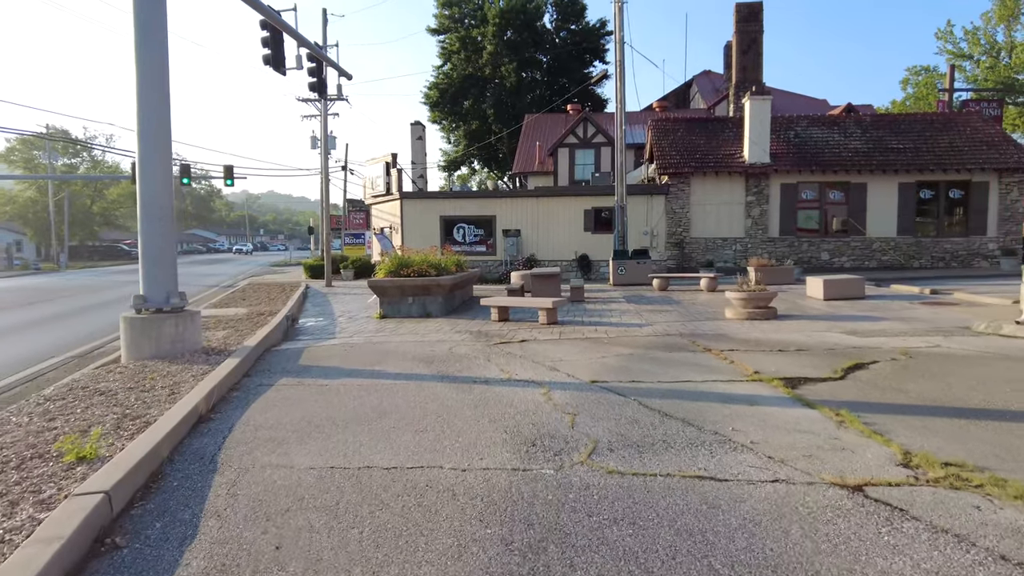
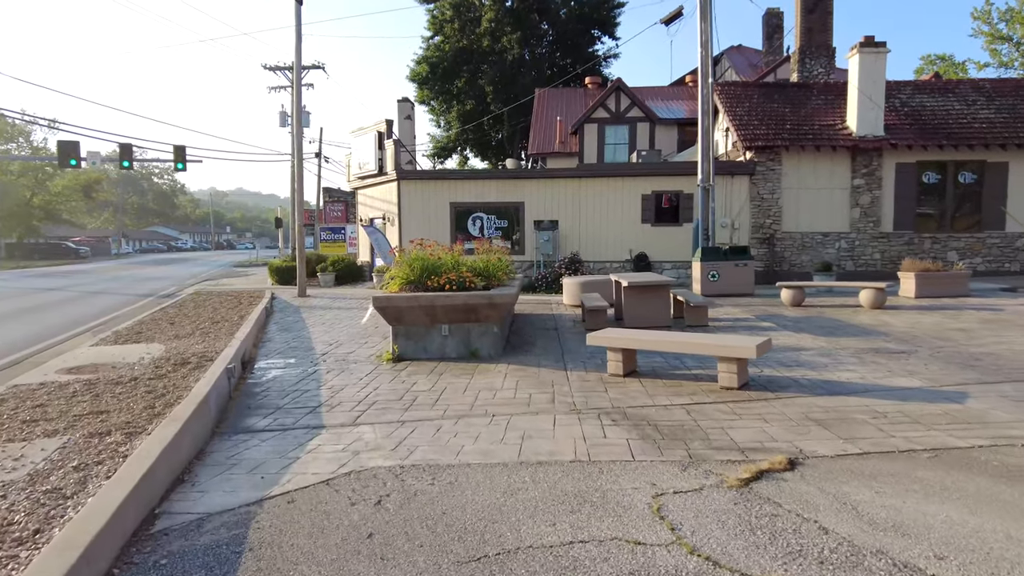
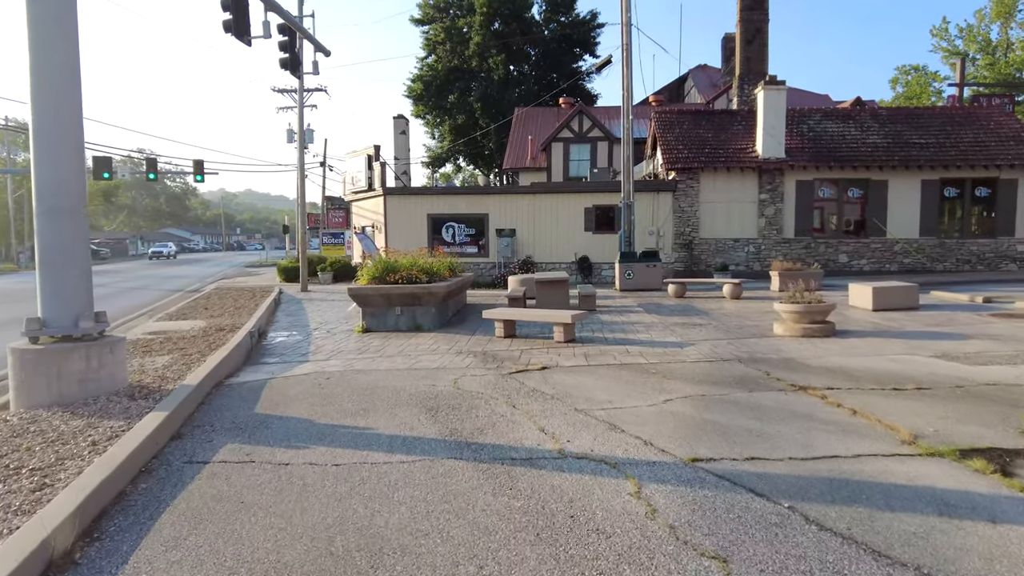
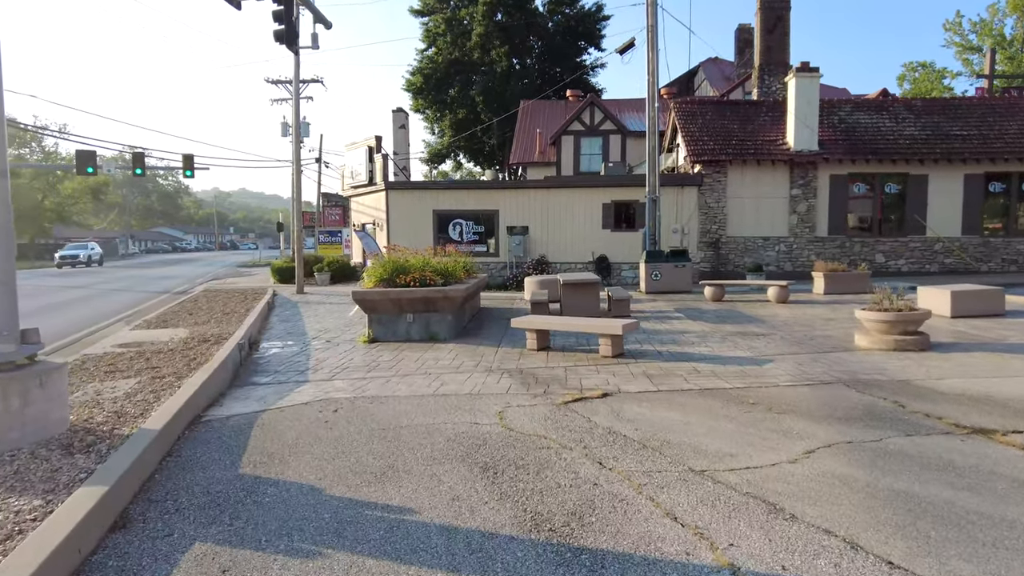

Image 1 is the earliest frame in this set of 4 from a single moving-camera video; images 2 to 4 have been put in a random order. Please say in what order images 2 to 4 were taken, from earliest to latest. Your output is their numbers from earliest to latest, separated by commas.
3, 4, 2
